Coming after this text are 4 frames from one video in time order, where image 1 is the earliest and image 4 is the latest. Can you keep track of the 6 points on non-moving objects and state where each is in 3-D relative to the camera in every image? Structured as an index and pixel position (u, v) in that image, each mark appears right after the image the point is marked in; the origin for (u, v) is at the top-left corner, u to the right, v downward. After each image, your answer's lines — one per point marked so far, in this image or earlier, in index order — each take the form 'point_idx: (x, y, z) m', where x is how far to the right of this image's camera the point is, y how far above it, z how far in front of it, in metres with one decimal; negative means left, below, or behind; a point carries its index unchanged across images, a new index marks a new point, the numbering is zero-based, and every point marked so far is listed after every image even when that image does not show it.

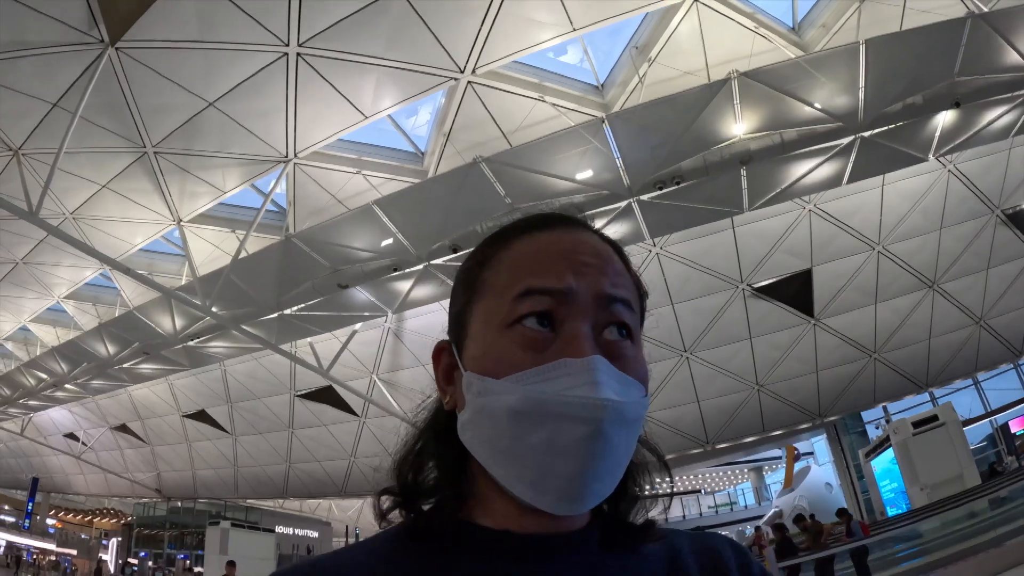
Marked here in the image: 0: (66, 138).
0: (-11.2, +3.7, +15.3) m
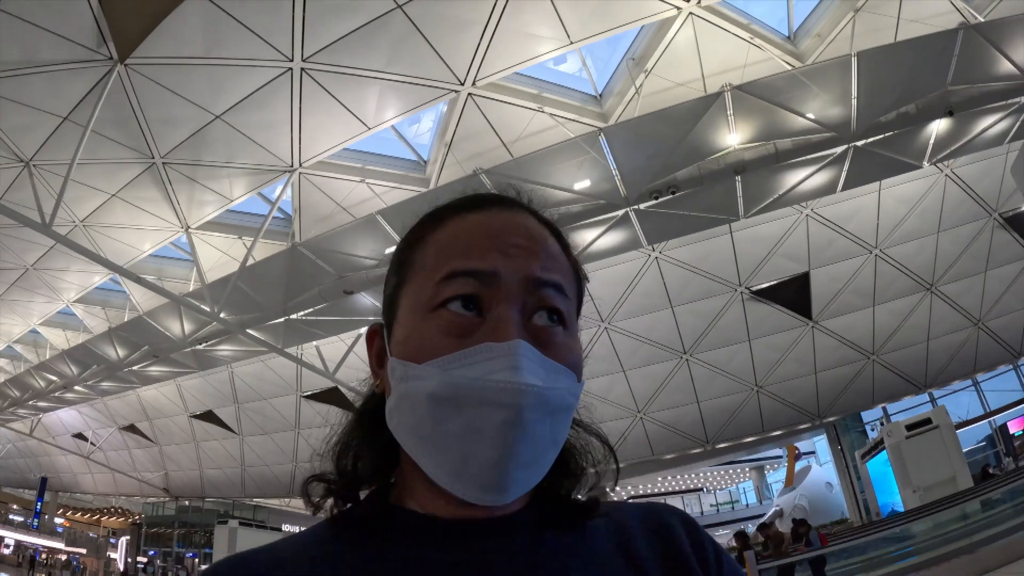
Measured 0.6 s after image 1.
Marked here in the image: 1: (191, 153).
0: (-11.2, +3.5, +15.7) m
1: (-8.9, +3.7, +17.0) m
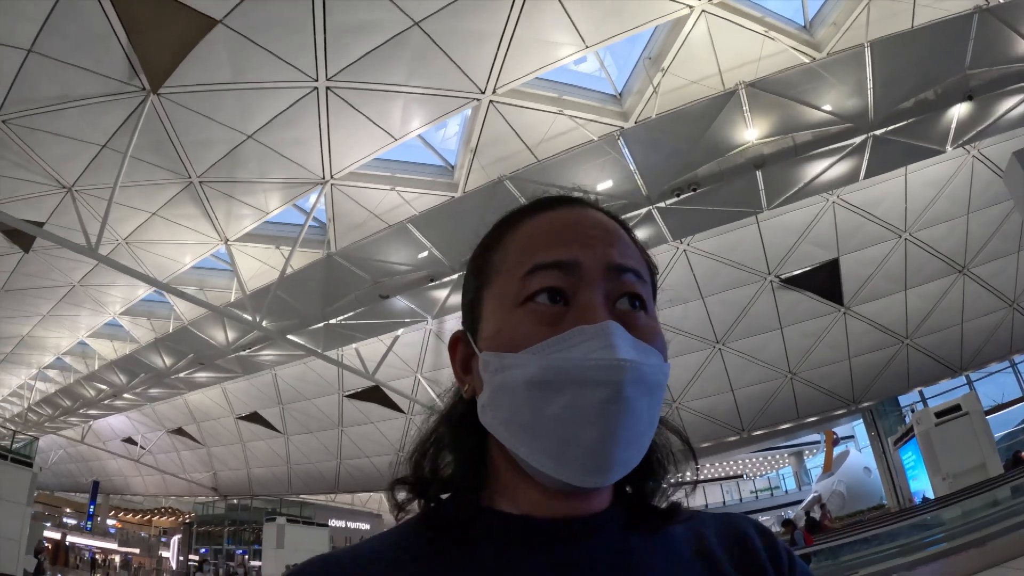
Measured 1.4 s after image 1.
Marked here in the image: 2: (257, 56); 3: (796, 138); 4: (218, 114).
0: (-10.6, +3.1, +16.8) m
1: (-8.3, +3.4, +18.0) m
2: (-6.0, +5.5, +14.6) m
3: (+8.0, +4.1, +17.2) m
4: (-7.5, +4.6, +16.1) m
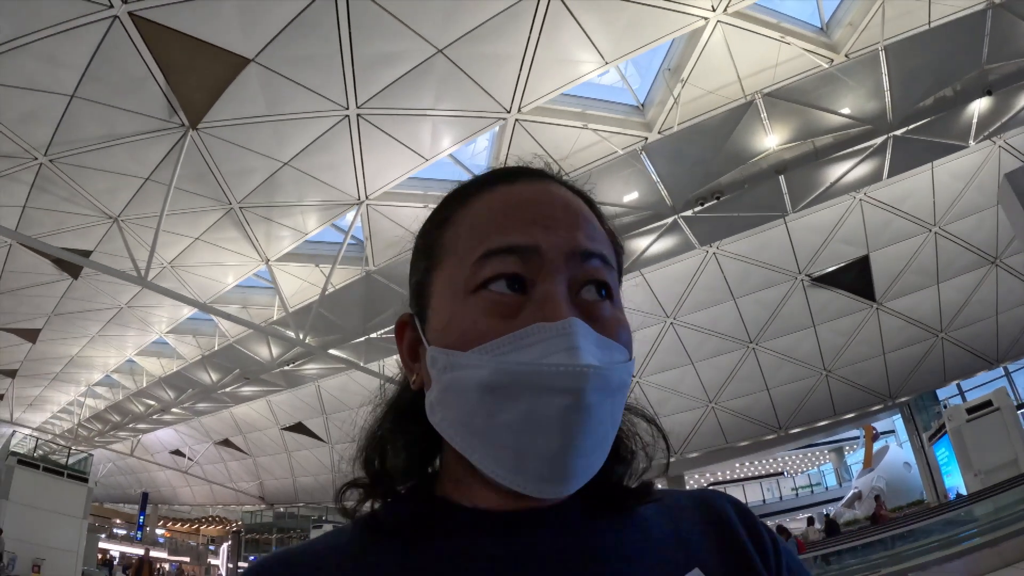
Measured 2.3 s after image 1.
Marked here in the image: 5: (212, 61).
0: (-9.8, +2.4, +18.0) m
1: (-7.4, +2.8, +19.1) m
2: (-5.4, +5.0, +15.6) m
3: (+8.8, +4.1, +17.5) m
4: (-6.8, +4.0, +17.1) m
5: (-7.0, +5.3, +14.7) m
